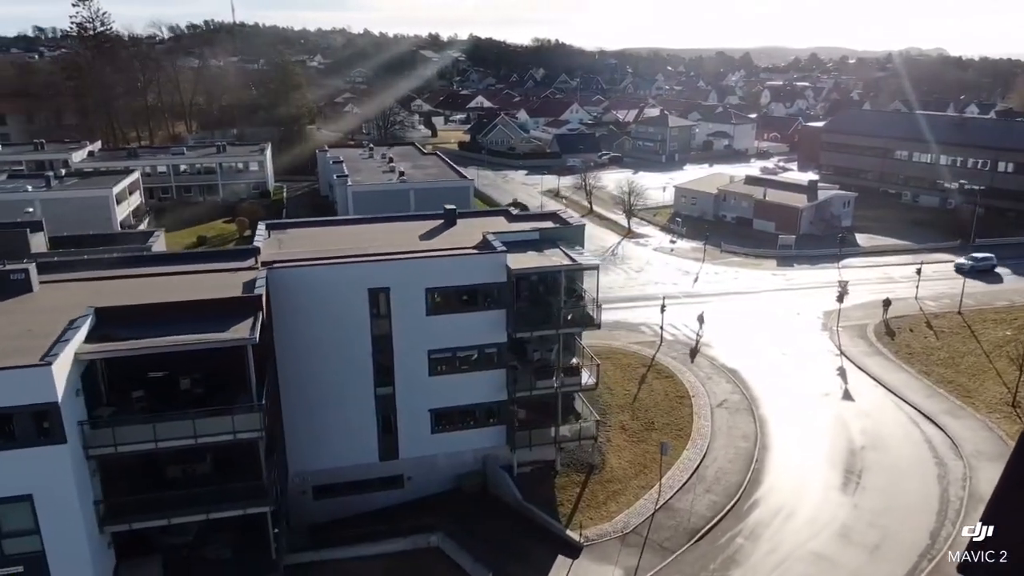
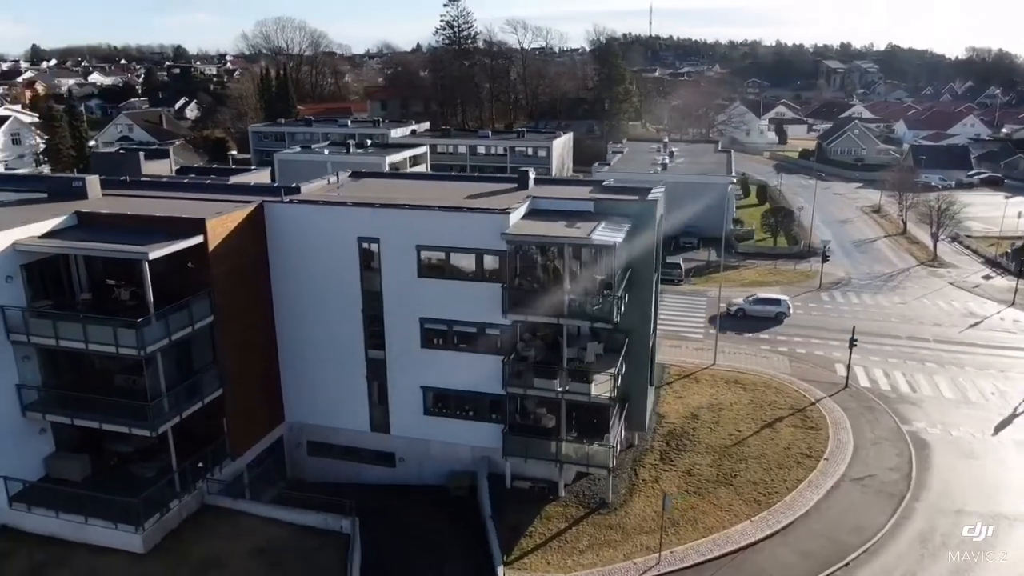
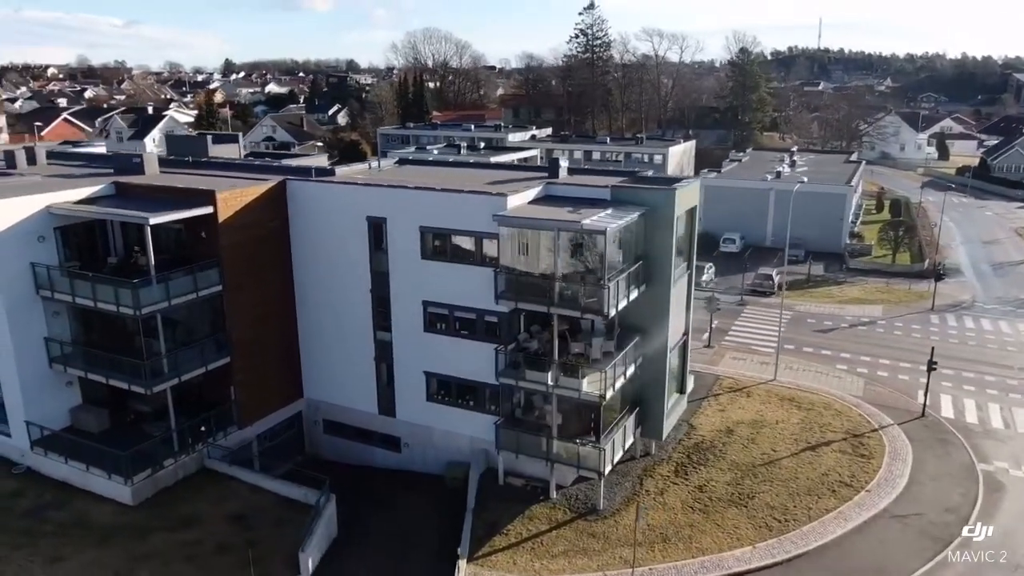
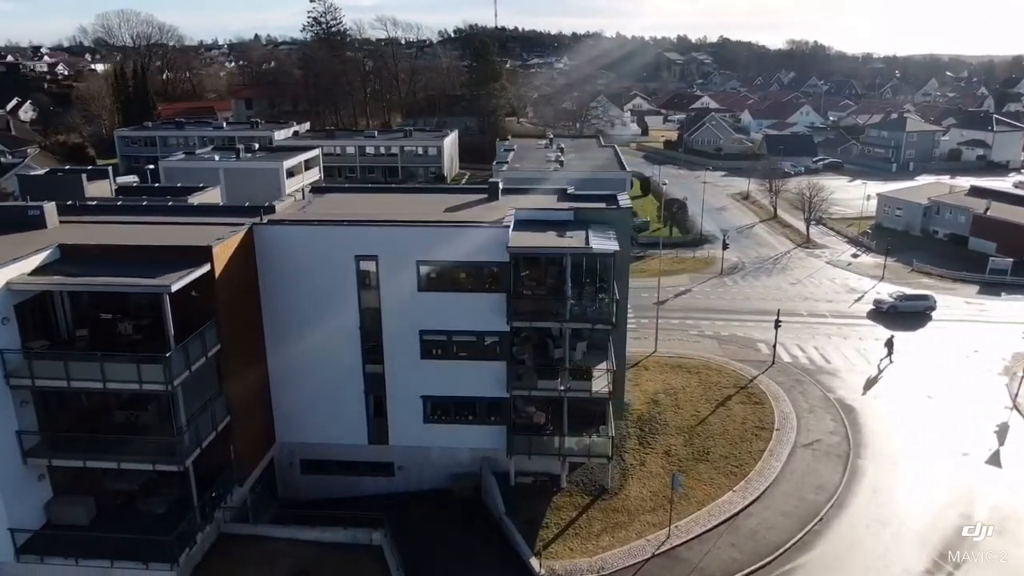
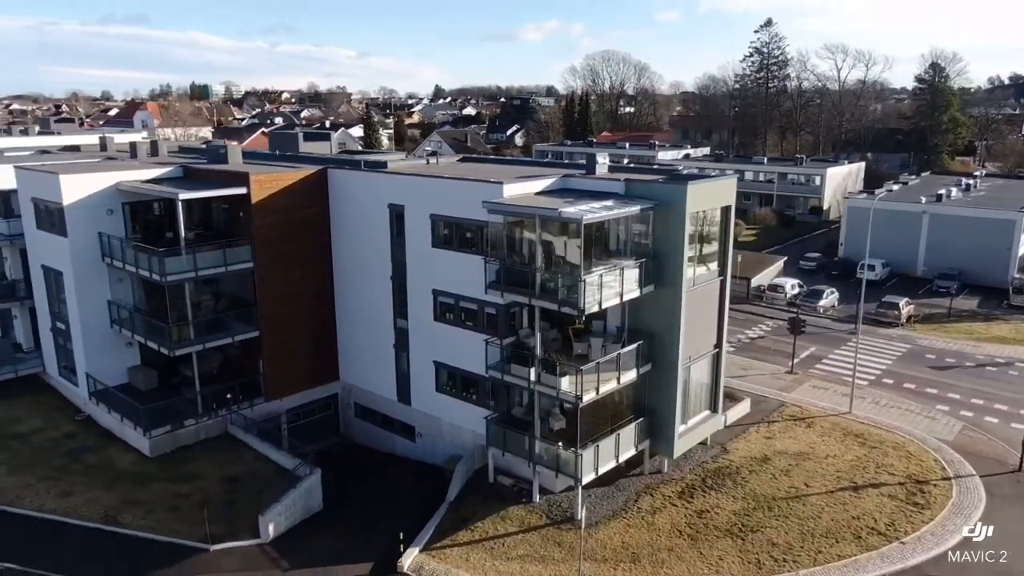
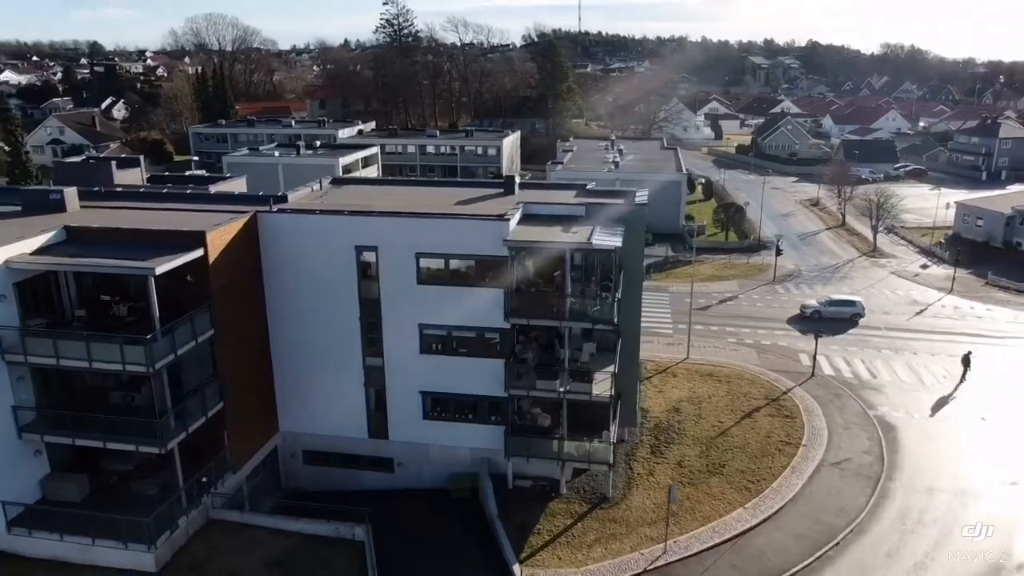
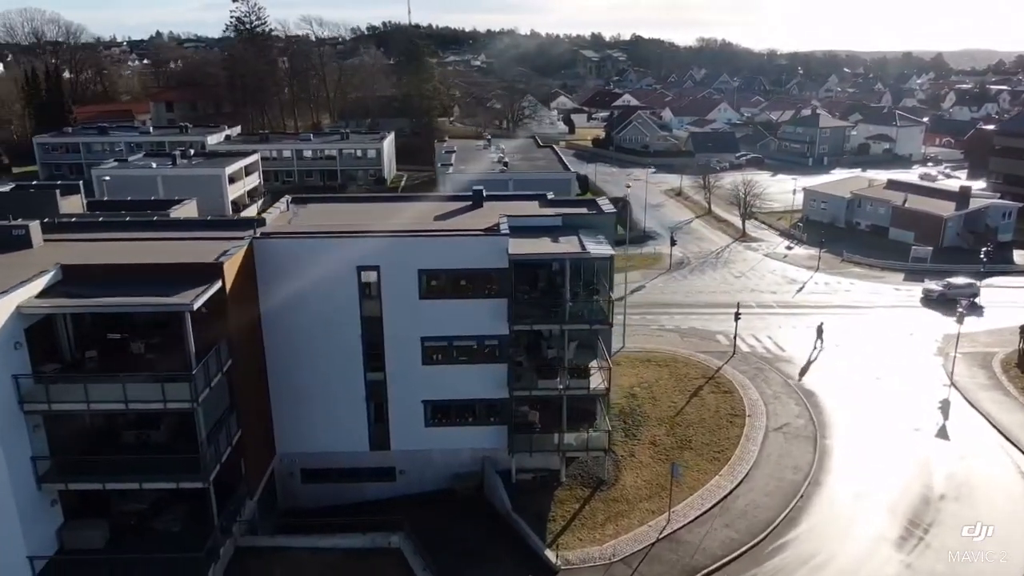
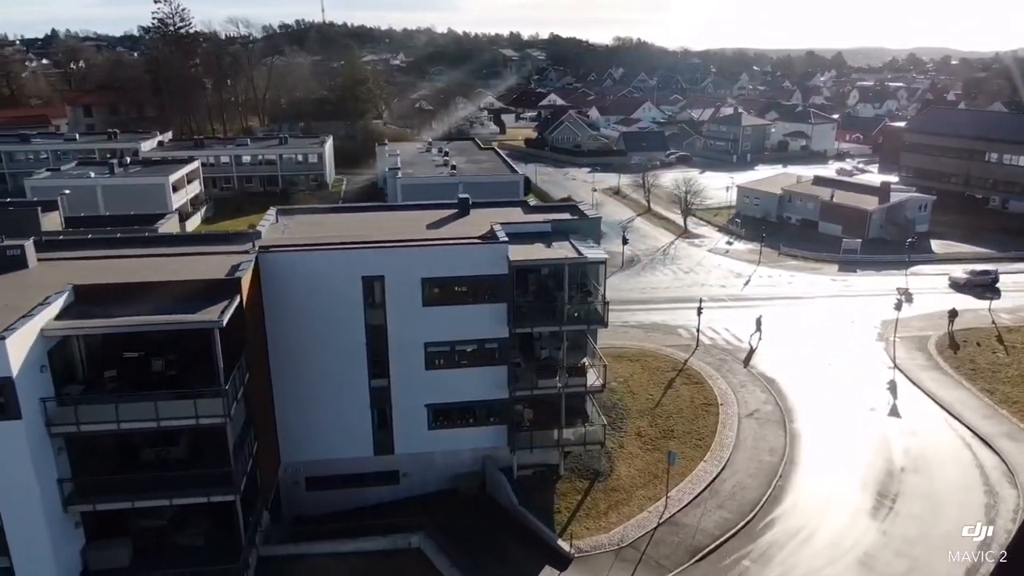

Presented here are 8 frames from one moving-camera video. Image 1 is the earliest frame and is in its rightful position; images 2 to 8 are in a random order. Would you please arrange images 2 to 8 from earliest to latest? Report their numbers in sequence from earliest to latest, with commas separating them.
8, 7, 4, 6, 2, 3, 5
